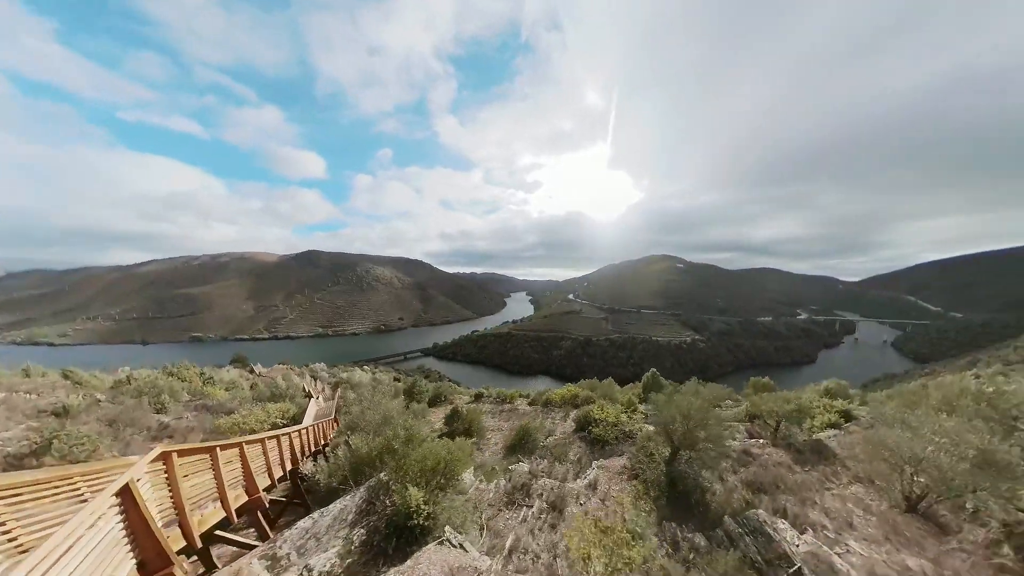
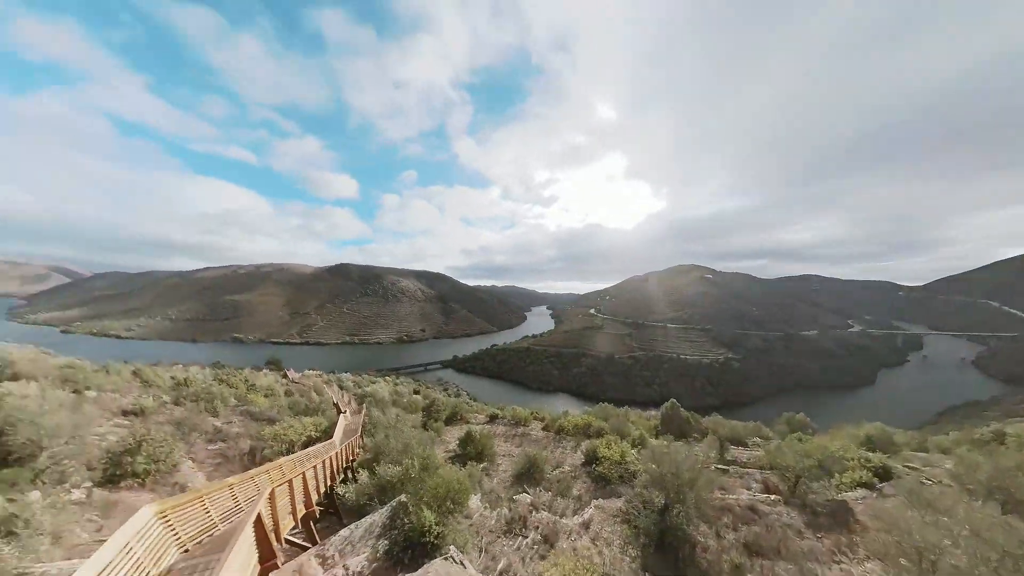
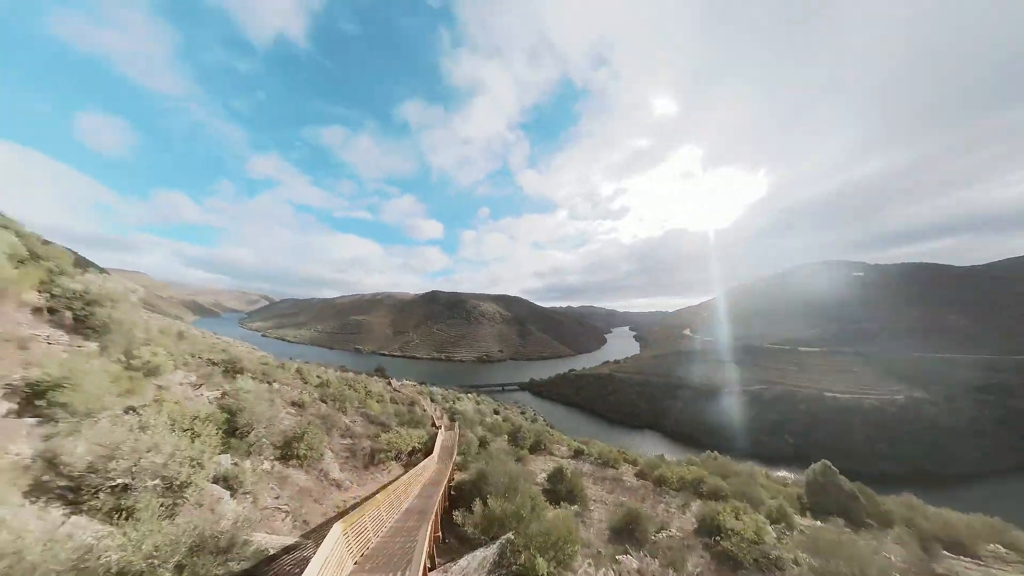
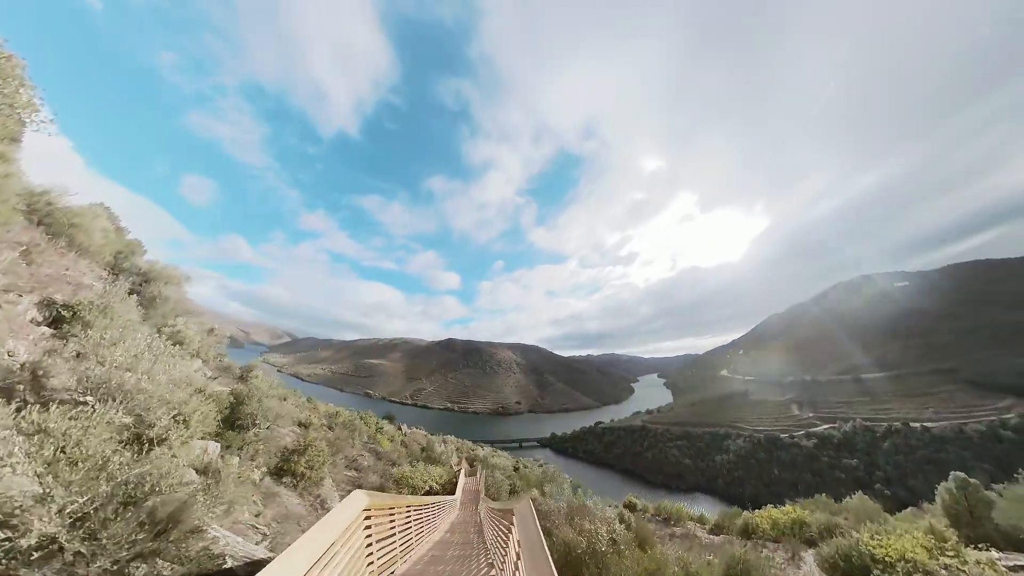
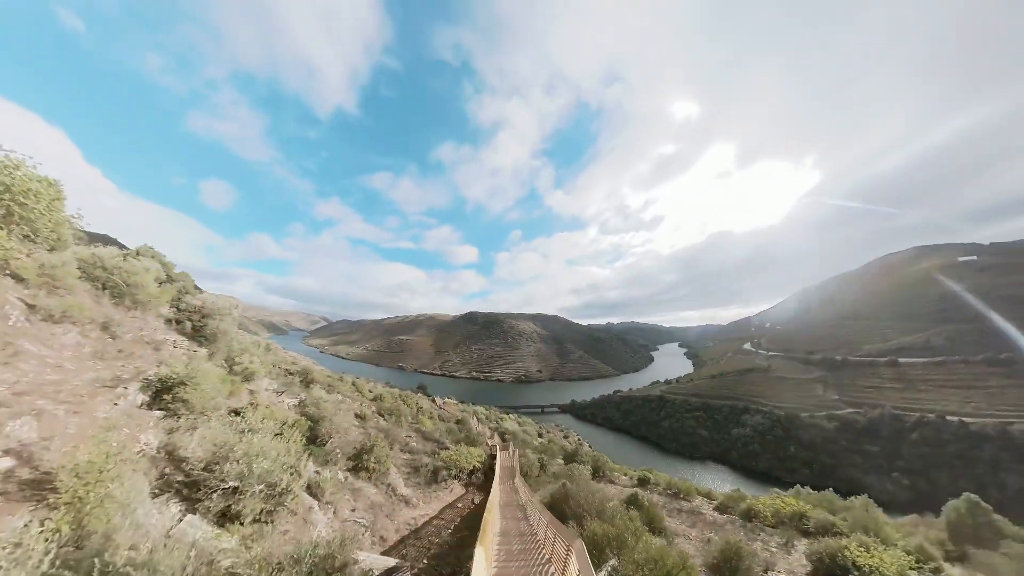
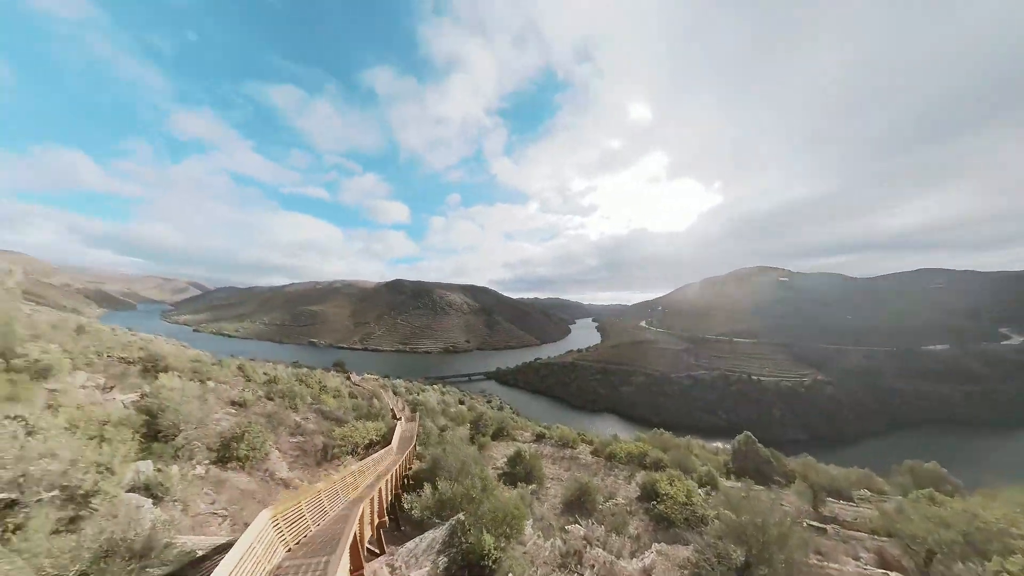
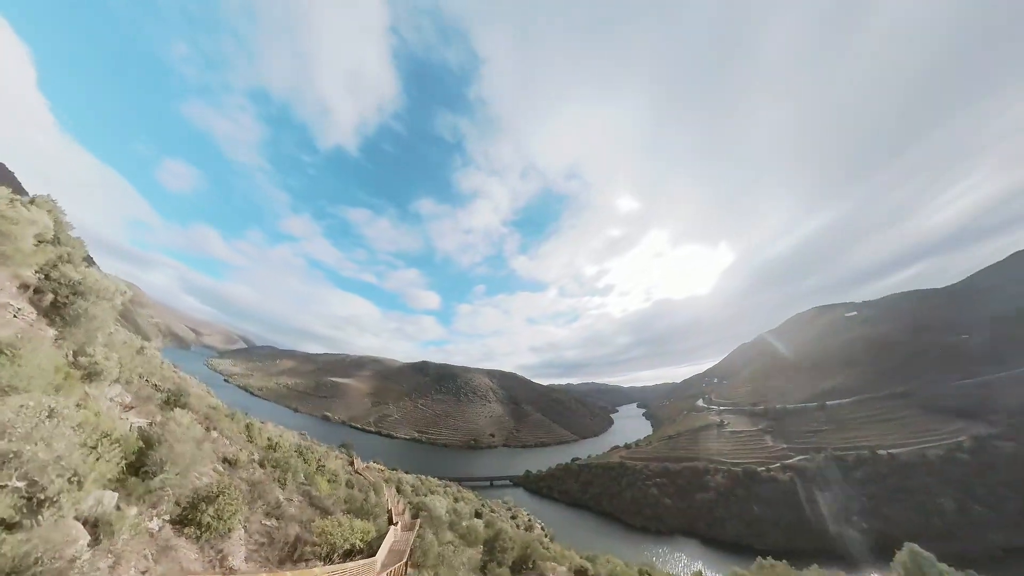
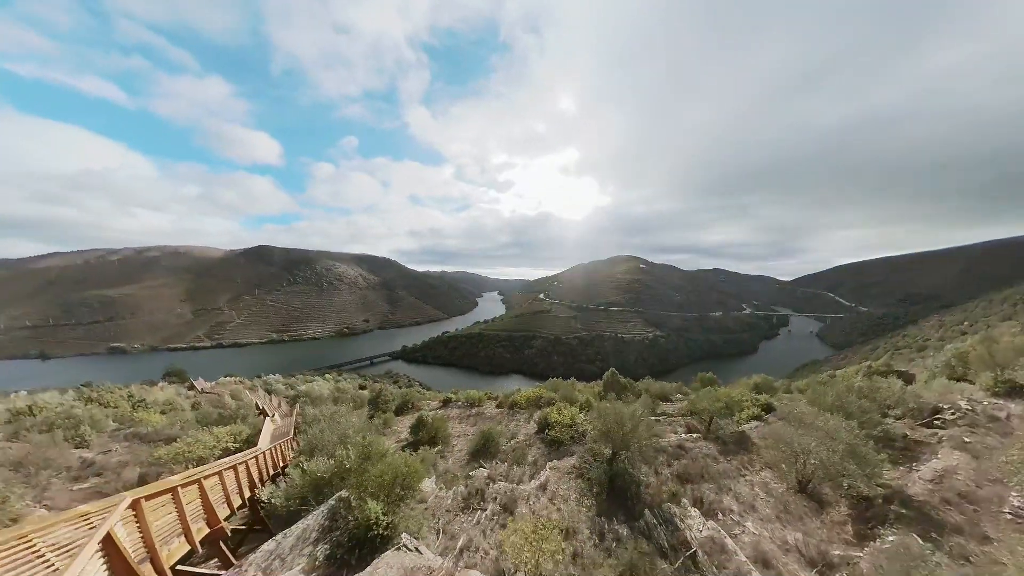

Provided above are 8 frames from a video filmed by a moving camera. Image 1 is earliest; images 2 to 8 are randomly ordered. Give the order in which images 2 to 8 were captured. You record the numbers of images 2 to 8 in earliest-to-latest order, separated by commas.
8, 2, 6, 3, 5, 4, 7
